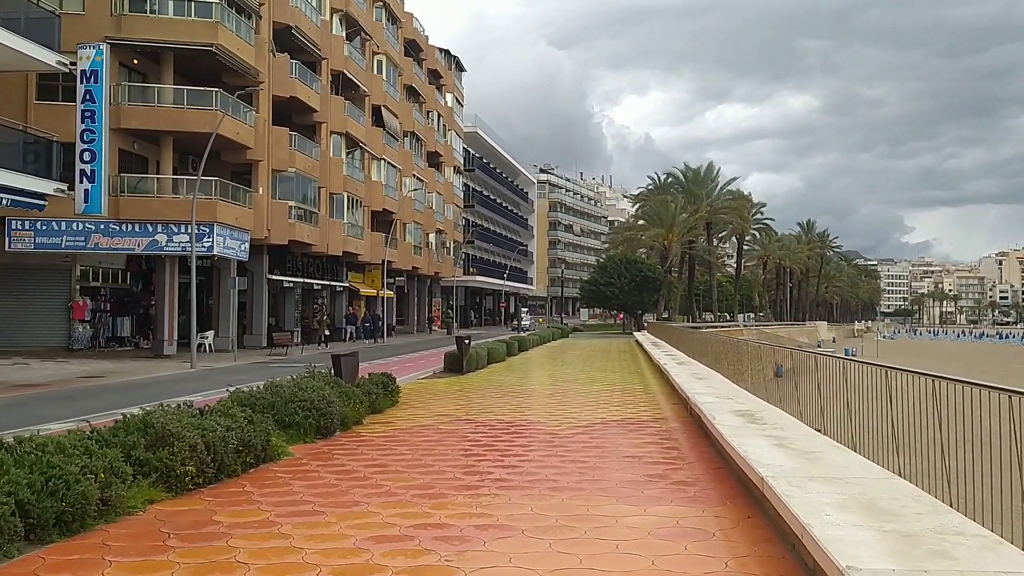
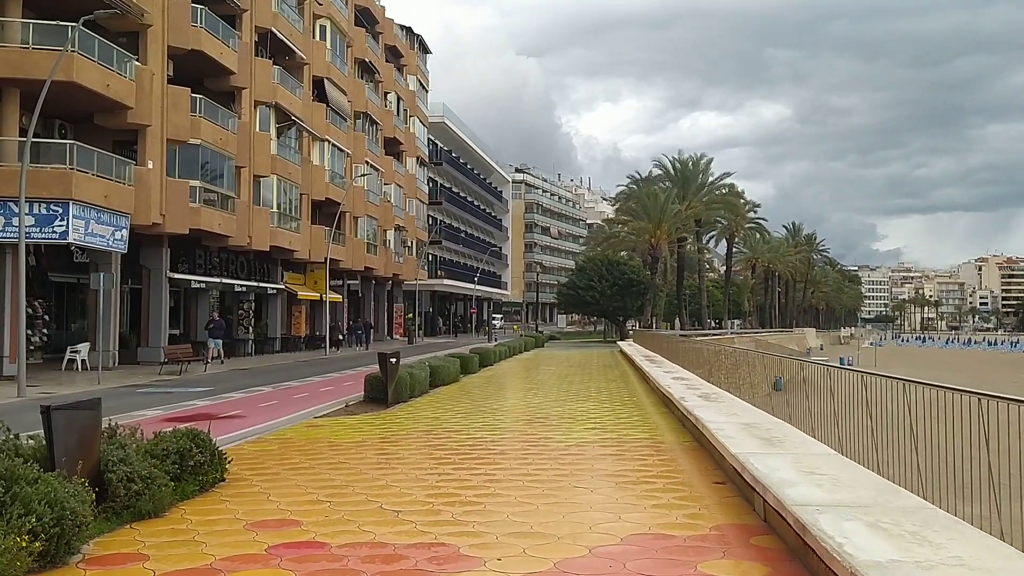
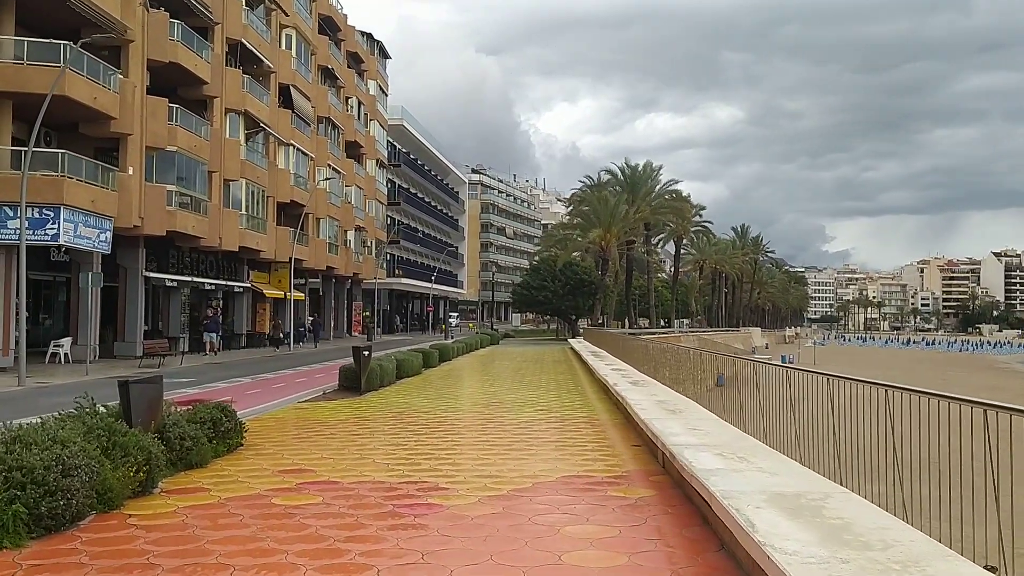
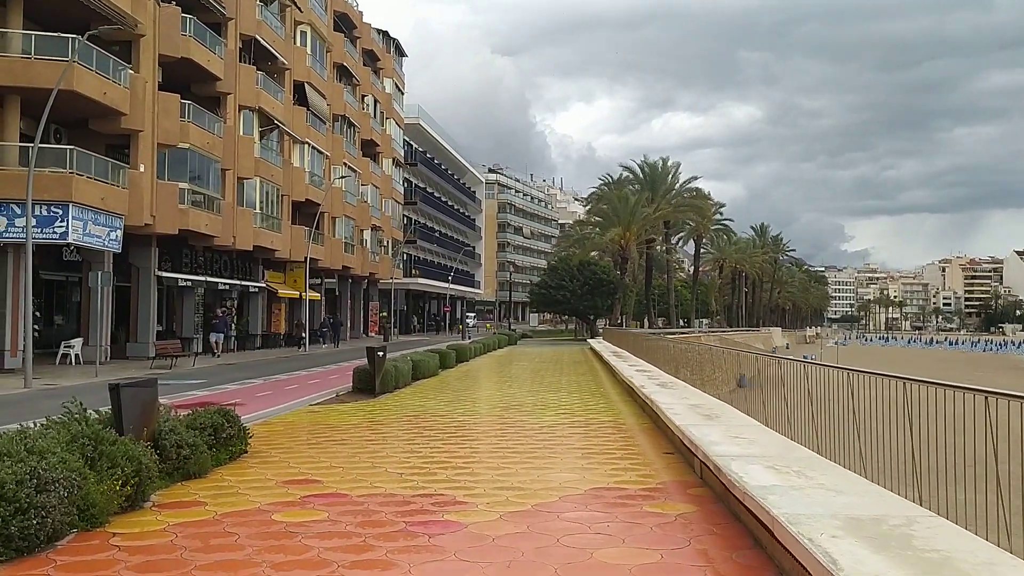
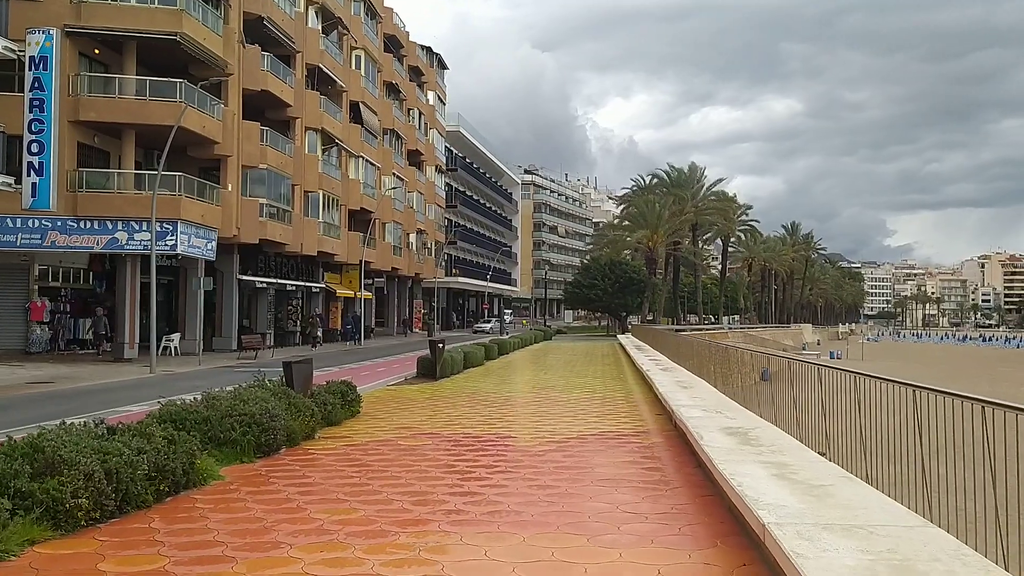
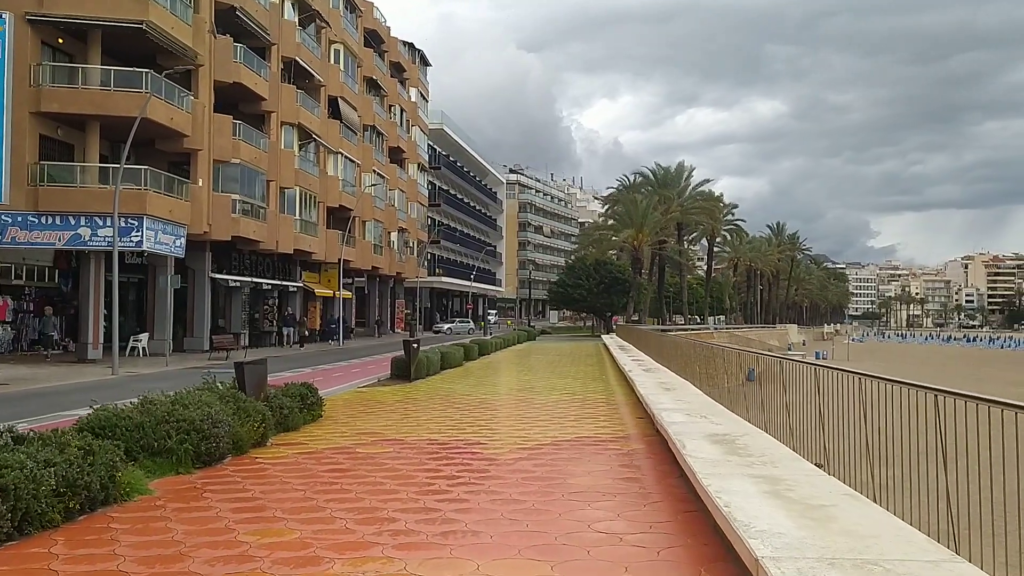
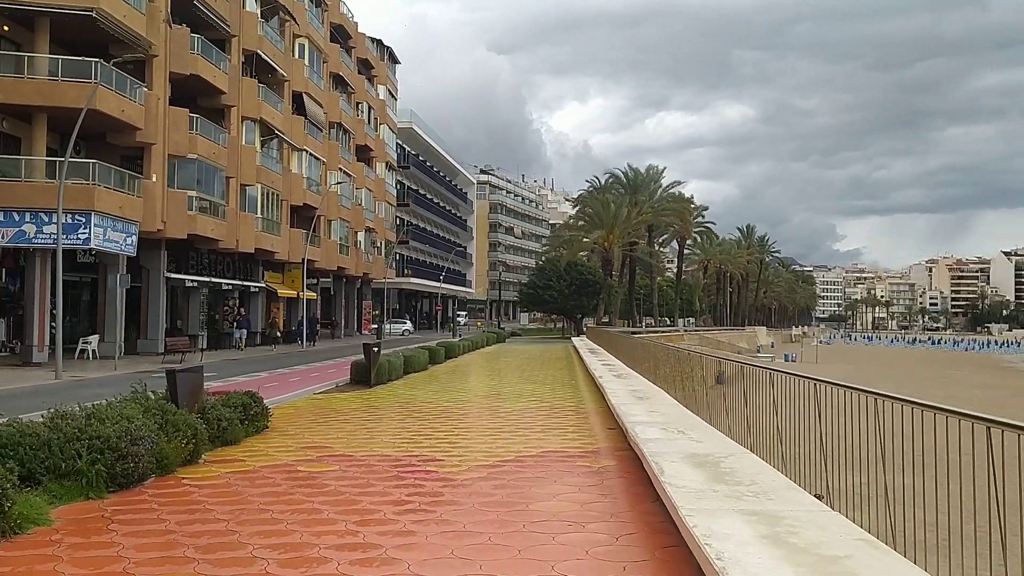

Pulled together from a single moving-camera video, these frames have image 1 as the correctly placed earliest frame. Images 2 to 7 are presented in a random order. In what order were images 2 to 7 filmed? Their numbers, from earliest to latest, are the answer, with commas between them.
5, 6, 7, 3, 4, 2
